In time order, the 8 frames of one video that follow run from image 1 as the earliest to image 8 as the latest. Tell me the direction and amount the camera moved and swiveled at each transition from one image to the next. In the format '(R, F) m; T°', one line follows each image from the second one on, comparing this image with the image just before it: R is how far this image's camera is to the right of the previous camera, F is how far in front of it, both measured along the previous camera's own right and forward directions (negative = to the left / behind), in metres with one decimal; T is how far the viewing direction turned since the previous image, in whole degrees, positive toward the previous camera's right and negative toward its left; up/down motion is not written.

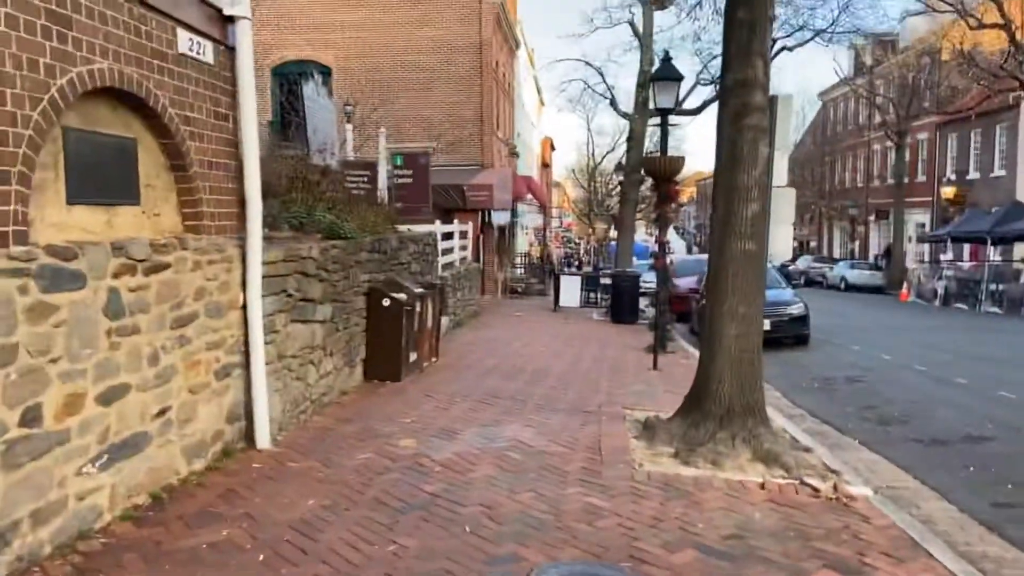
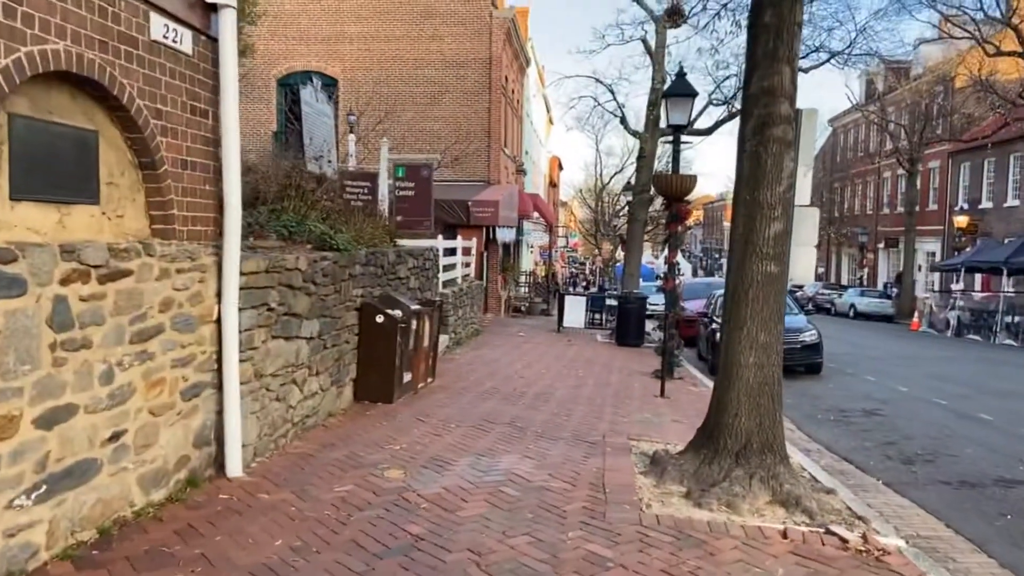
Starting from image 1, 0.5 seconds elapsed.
(0.0, +0.5) m; 0°
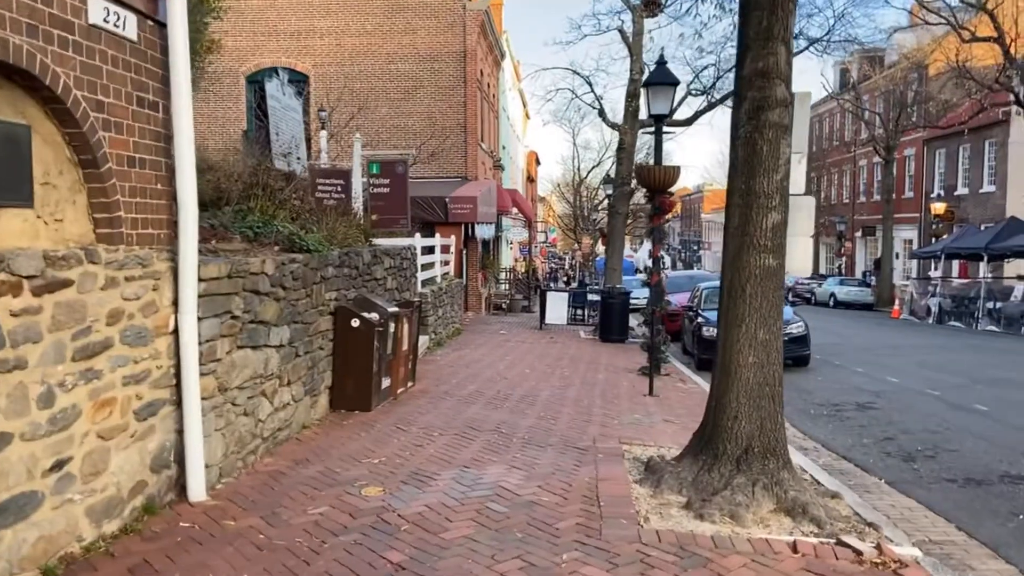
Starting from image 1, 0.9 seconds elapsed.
(0.0, +0.4) m; +1°
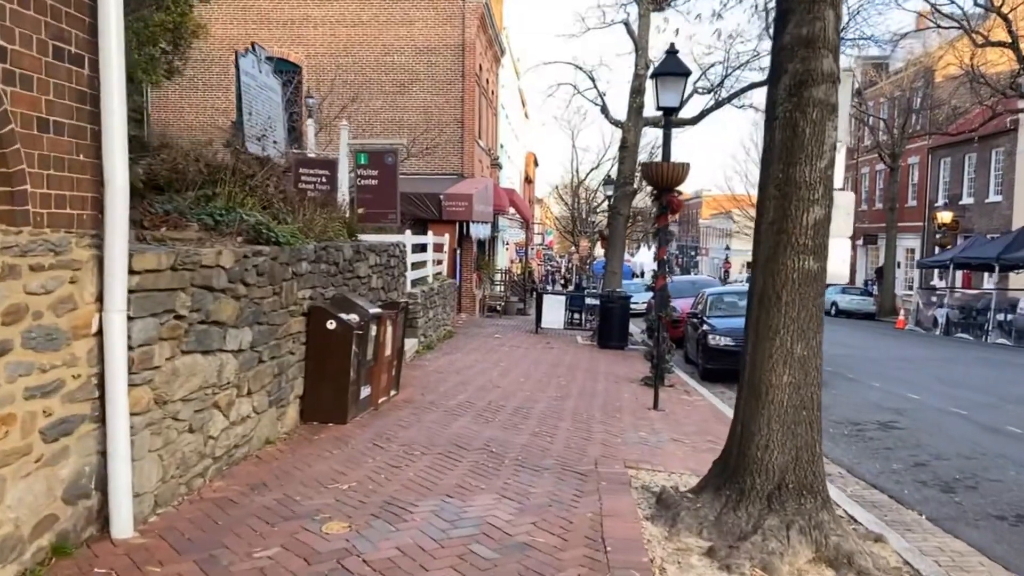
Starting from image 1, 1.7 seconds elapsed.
(0.0, +0.8) m; 0°
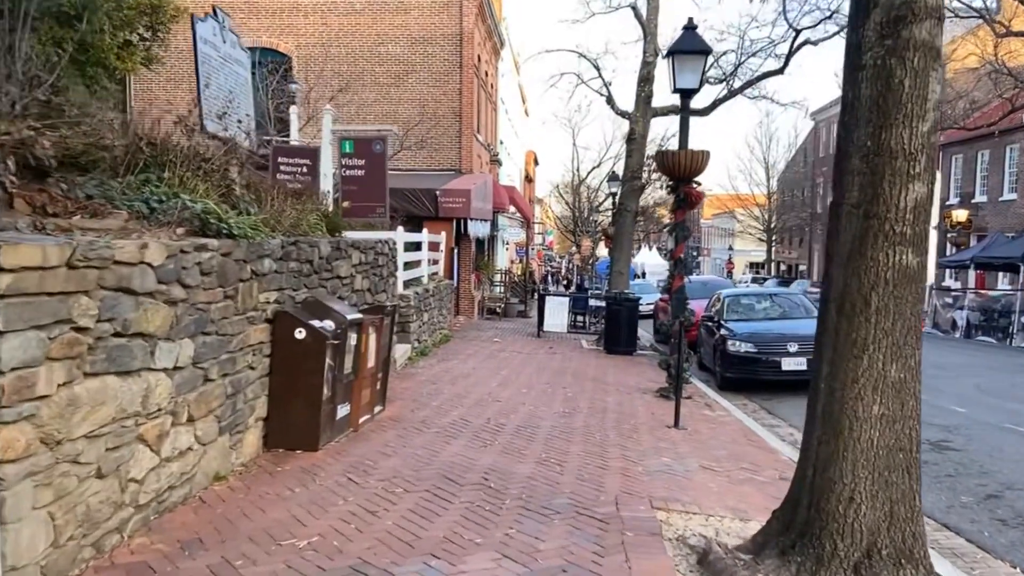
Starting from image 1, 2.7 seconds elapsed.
(0.0, +1.1) m; 0°
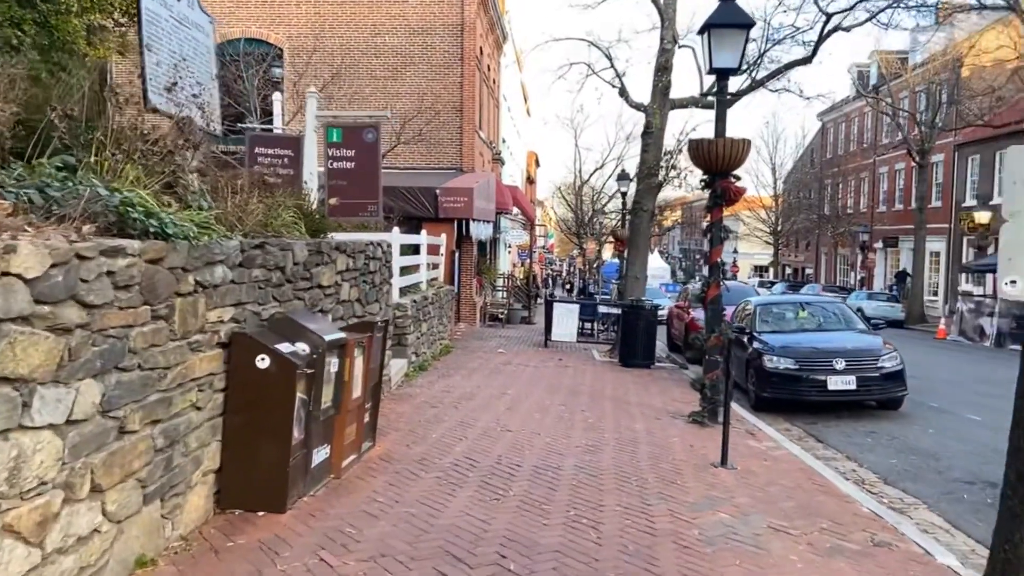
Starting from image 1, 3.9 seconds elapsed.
(-0.1, +1.4) m; 0°
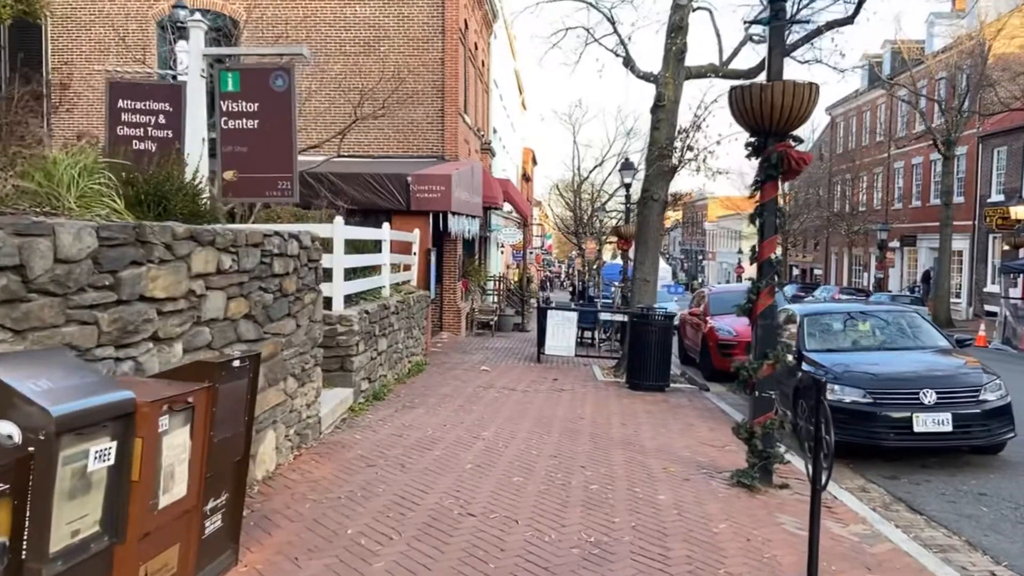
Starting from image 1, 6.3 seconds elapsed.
(+0.3, +2.7) m; 0°
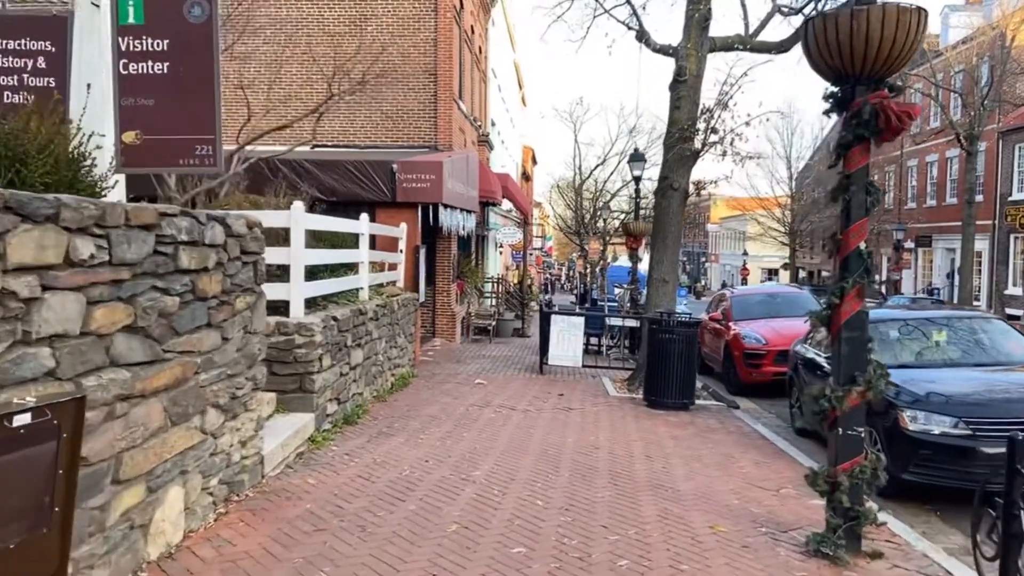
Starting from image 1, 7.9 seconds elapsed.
(0.0, +1.7) m; 0°
